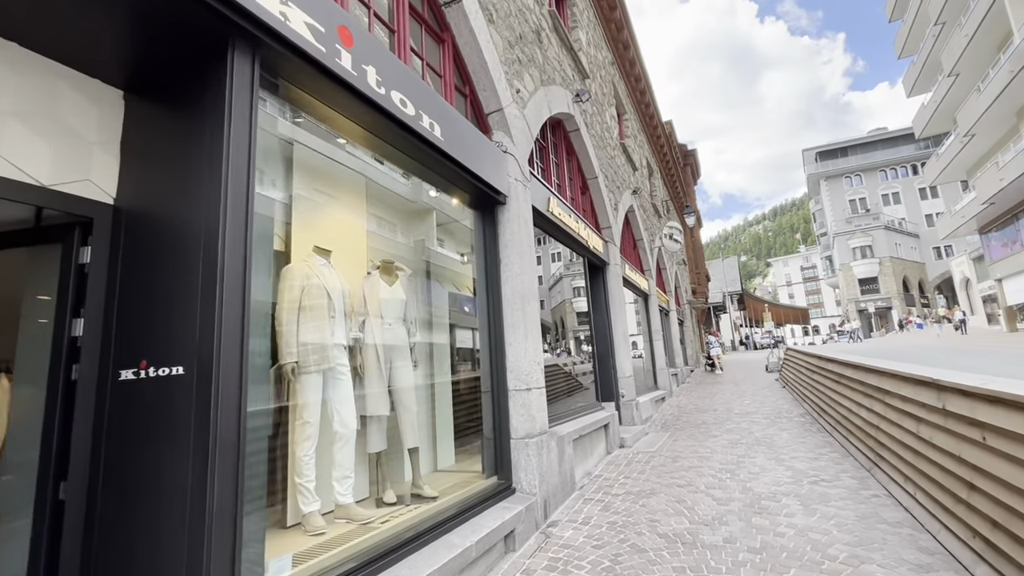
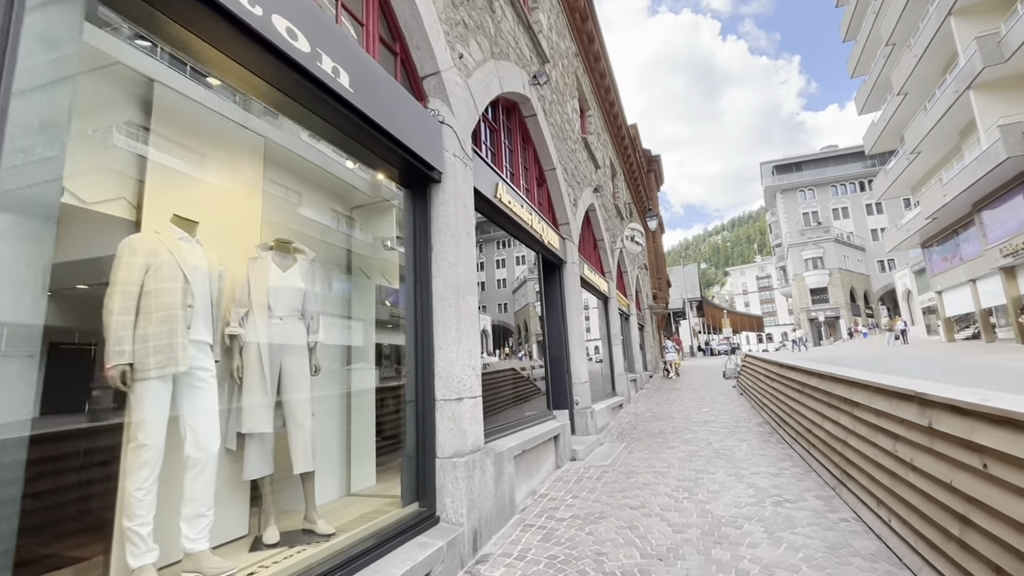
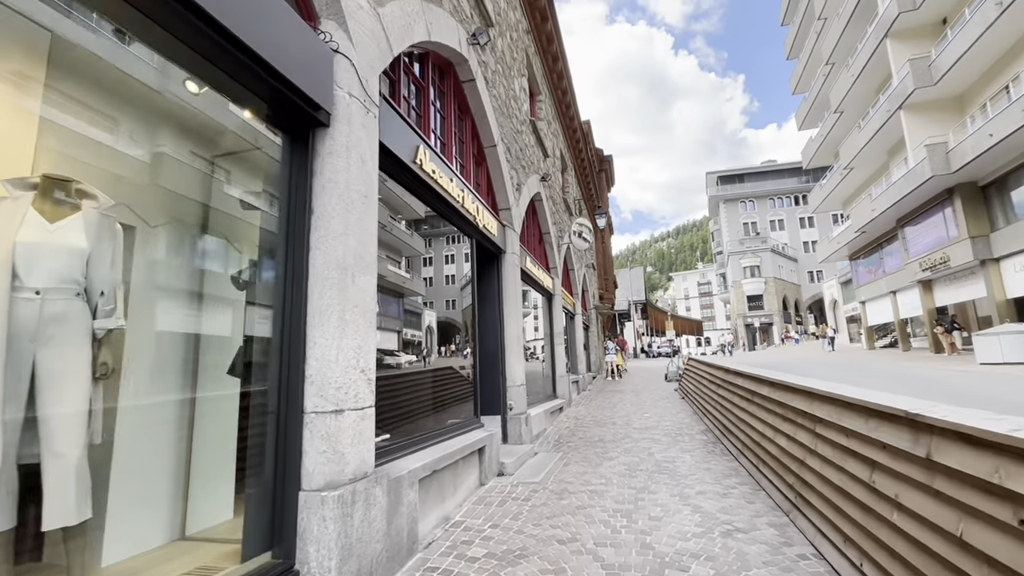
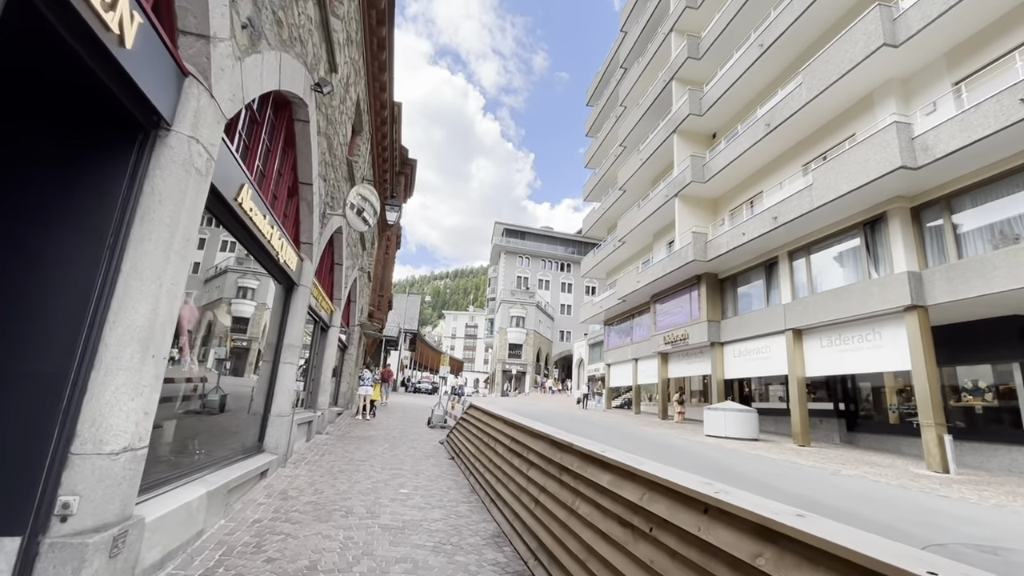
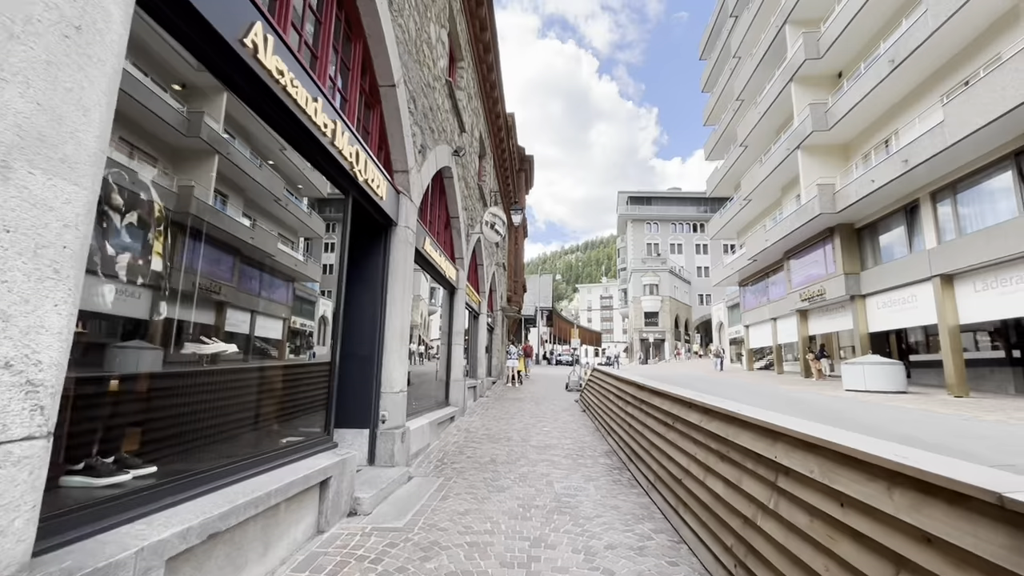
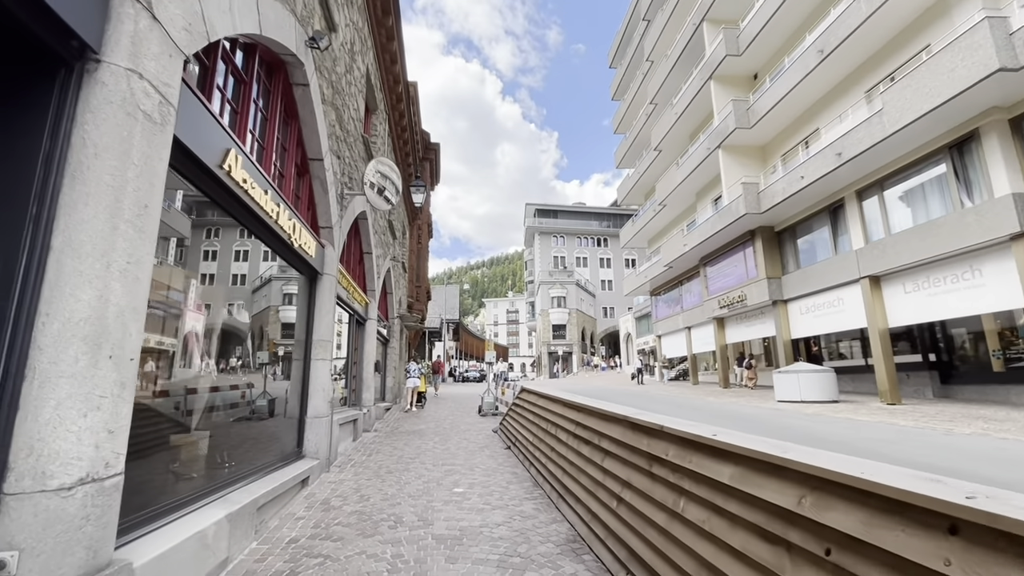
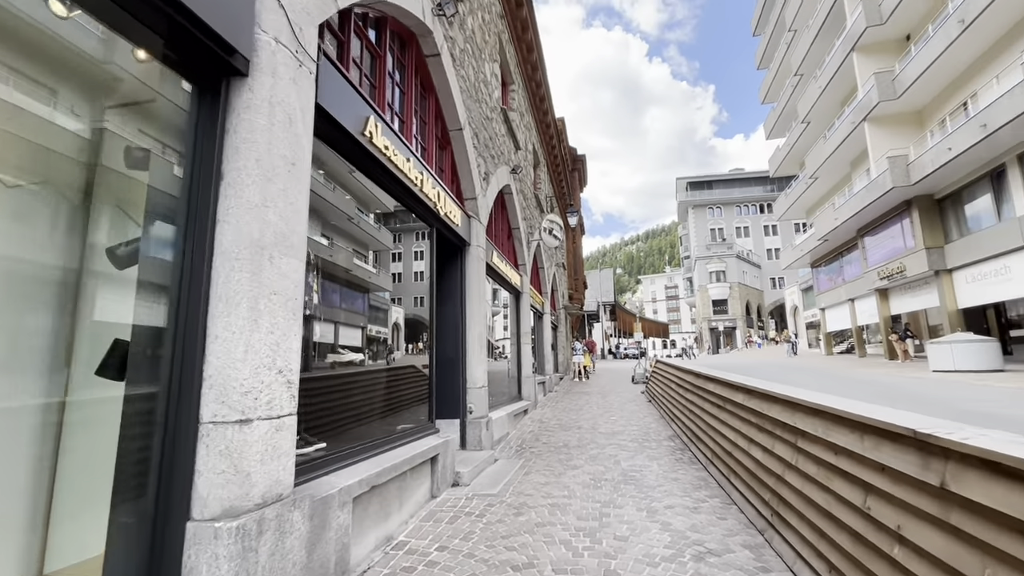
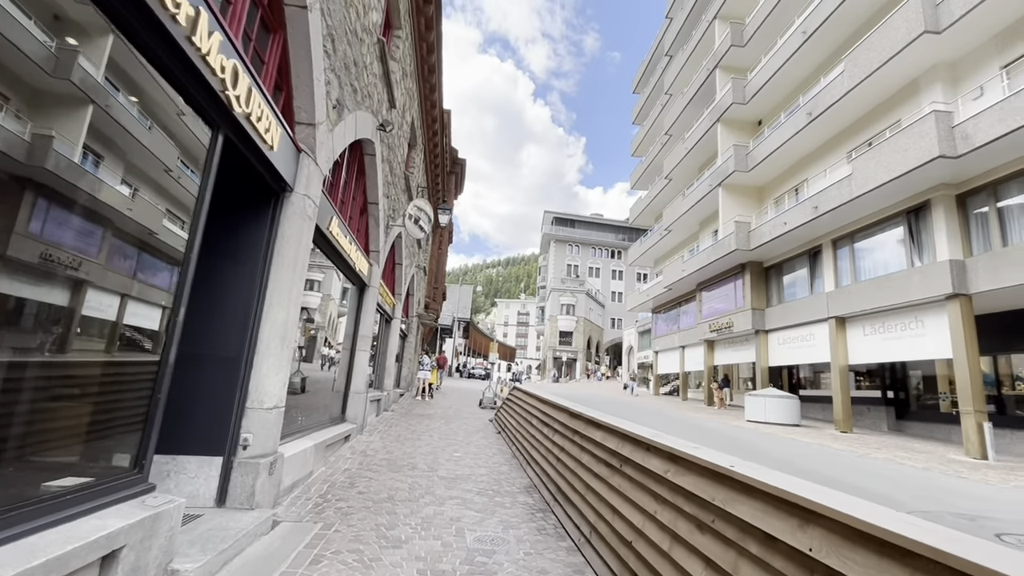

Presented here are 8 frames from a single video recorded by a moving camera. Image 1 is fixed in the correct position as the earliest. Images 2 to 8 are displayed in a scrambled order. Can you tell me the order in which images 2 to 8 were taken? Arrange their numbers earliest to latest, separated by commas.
2, 3, 7, 5, 8, 4, 6
